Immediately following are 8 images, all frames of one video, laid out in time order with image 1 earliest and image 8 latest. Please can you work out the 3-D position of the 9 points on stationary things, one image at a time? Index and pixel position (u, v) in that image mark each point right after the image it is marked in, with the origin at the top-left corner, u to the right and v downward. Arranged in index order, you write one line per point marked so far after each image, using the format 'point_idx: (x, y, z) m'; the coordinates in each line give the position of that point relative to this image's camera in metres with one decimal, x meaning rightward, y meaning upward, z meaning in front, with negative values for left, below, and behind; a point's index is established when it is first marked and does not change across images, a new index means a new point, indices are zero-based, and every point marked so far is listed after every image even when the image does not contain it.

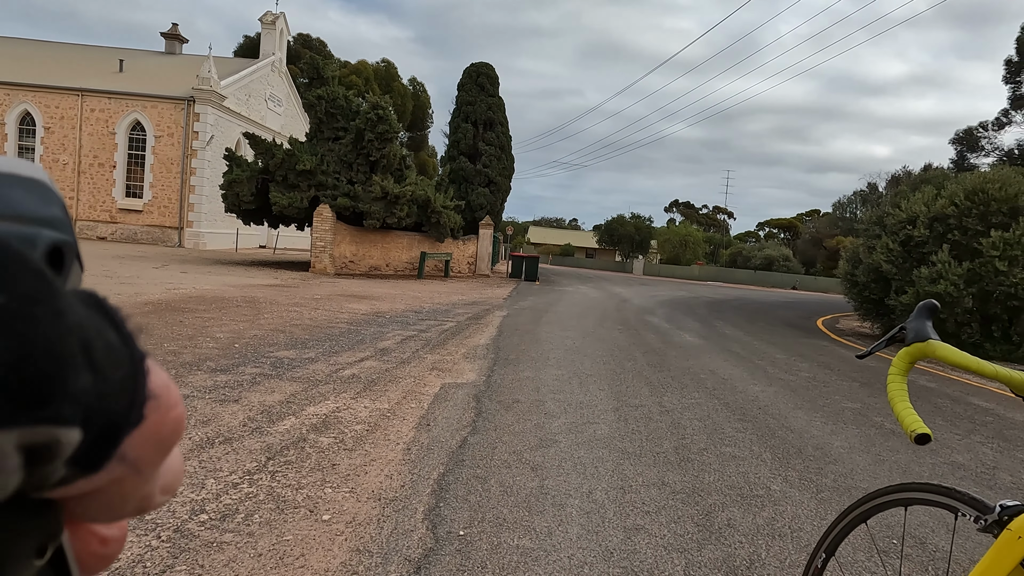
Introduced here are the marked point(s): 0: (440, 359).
0: (-0.9, -0.9, +8.3) m
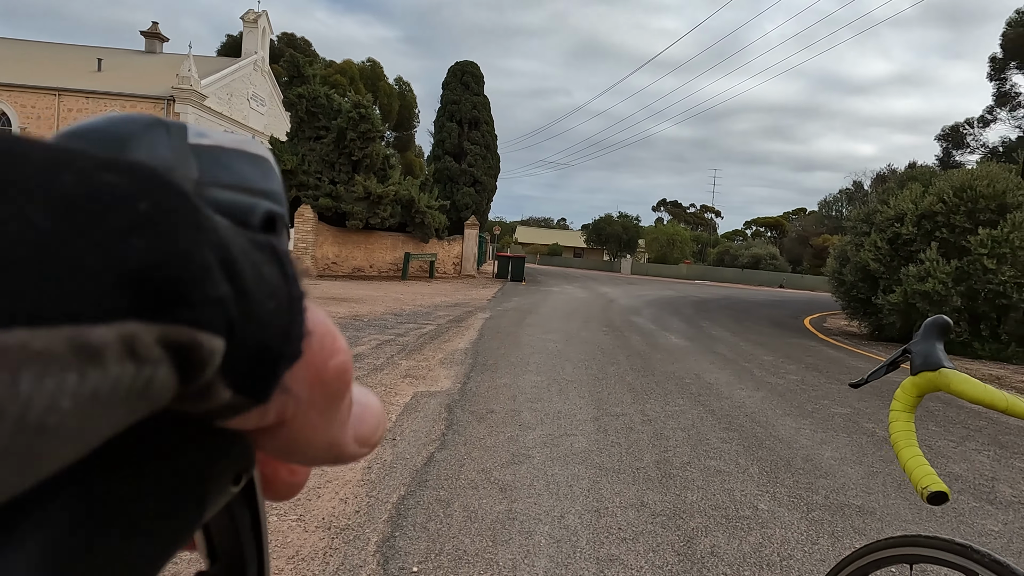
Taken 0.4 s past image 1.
0: (-1.2, -0.9, +8.0) m
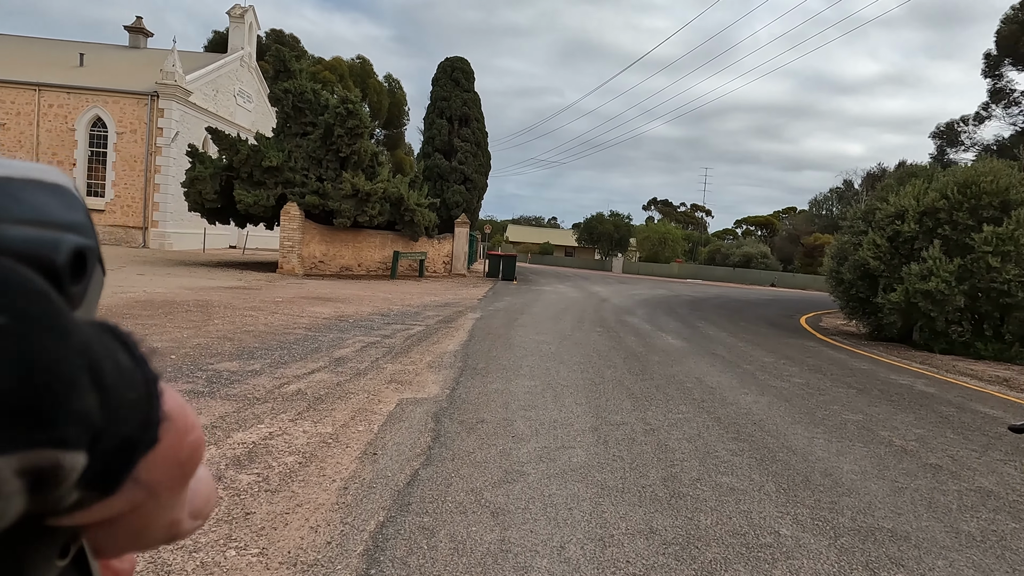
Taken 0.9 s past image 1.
0: (-1.3, -0.9, +7.5) m
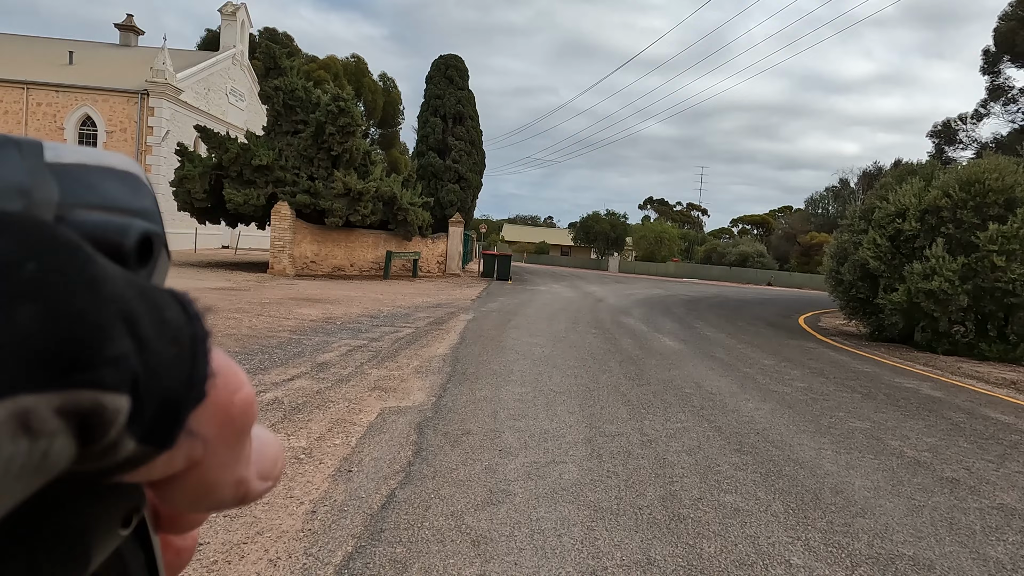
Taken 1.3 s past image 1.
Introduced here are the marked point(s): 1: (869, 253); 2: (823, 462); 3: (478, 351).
0: (-1.4, -0.9, +7.2) m
1: (+7.4, +0.7, +13.7) m
2: (+2.2, -1.2, +4.7) m
3: (-0.5, -0.9, +8.9) m
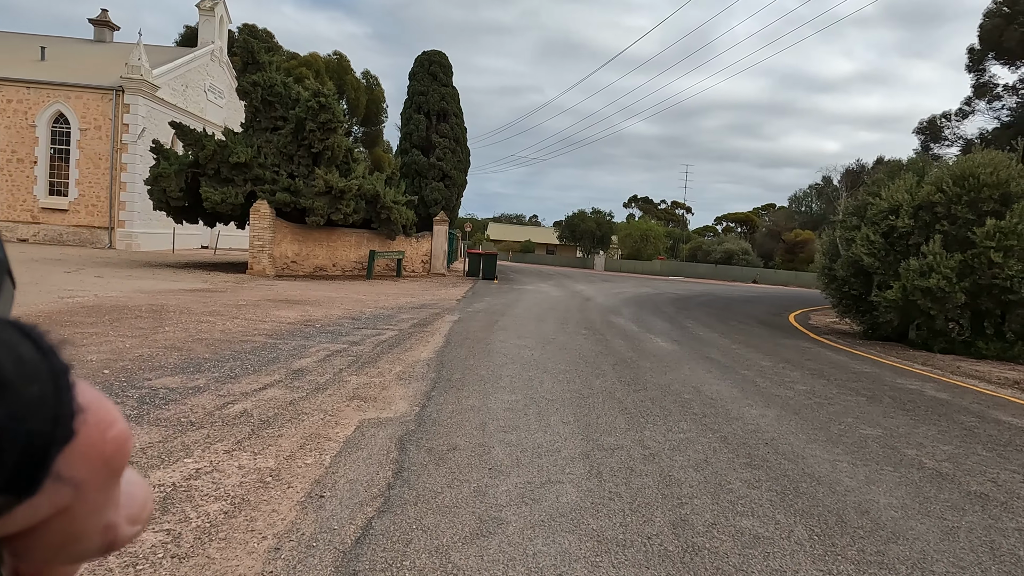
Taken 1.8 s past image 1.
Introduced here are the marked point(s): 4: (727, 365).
0: (-1.5, -1.0, +6.7) m
1: (+7.1, +0.8, +13.4) m
2: (+2.2, -1.2, +4.3) m
3: (-0.6, -0.9, +8.4) m
4: (+2.9, -1.0, +8.9) m
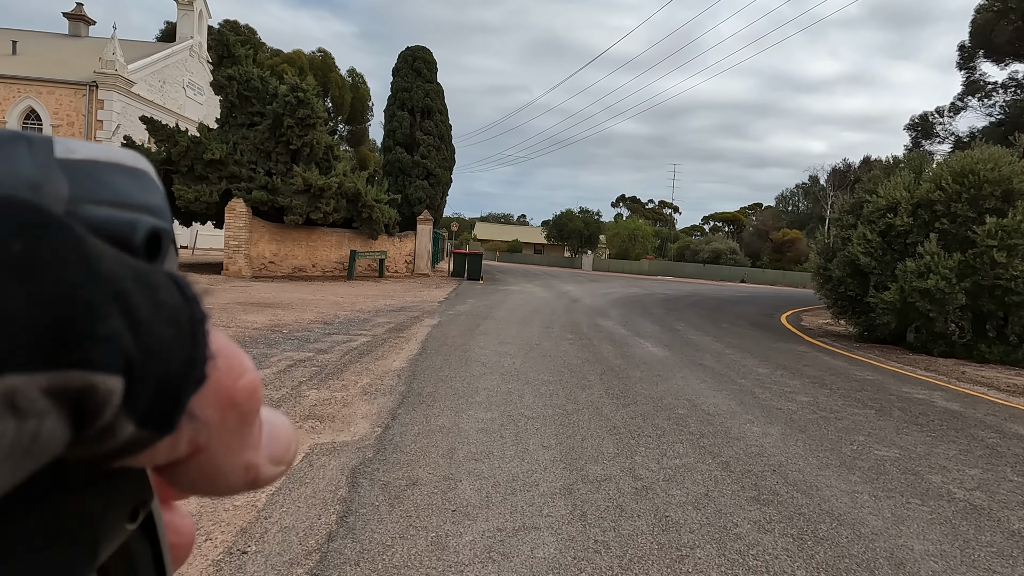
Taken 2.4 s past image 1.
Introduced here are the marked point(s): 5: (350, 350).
0: (-1.7, -1.0, +6.1) m
1: (+6.8, +0.8, +12.9) m
2: (+2.0, -1.3, +3.7) m
3: (-0.9, -0.9, +7.8) m
4: (+2.7, -1.1, +8.4) m
5: (-2.2, -0.8, +8.6) m
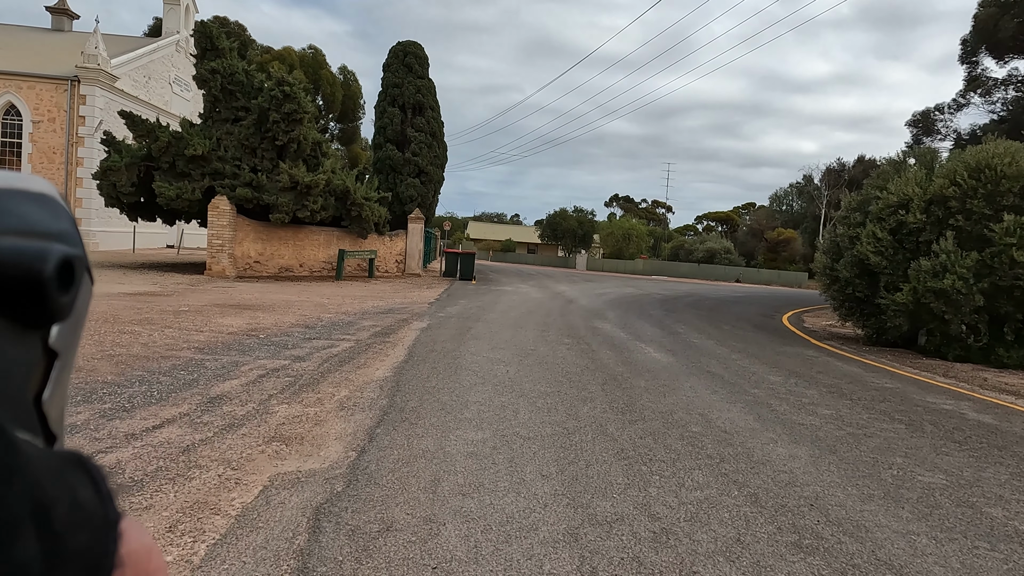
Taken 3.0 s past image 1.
0: (-1.8, -1.0, +5.4) m
1: (+6.7, +0.7, +12.3) m
2: (+2.0, -1.3, +3.1) m
3: (-0.9, -0.9, +7.1) m
4: (+2.6, -1.1, +7.7) m
5: (-2.2, -0.8, +8.0) m
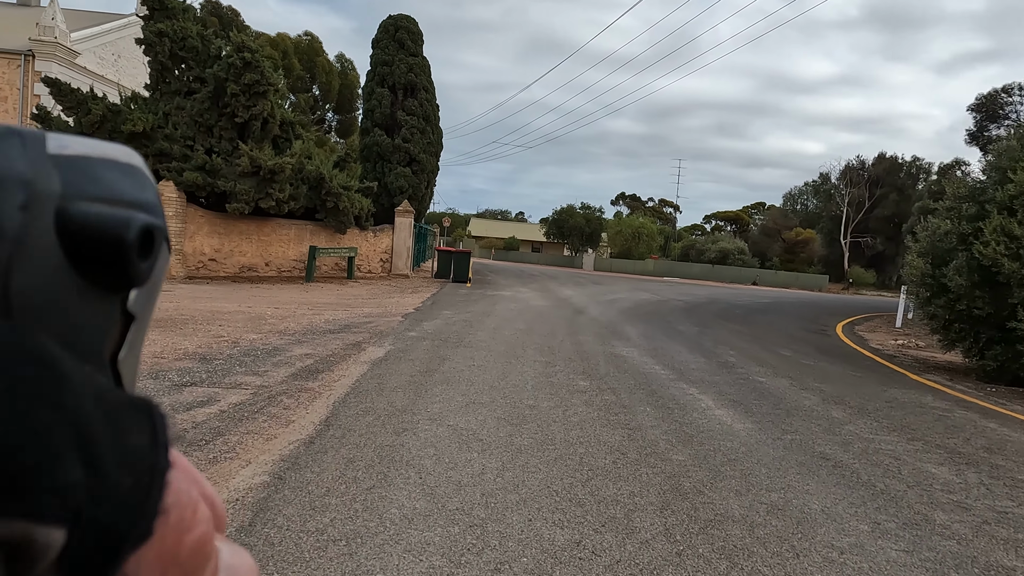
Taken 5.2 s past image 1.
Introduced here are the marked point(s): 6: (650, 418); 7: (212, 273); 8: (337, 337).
0: (-1.9, -1.2, +2.1) m
1: (+6.6, +0.5, +8.9) m
2: (+1.8, -1.5, -0.3) m
3: (-1.1, -1.1, +3.8) m
4: (+2.5, -1.3, +4.4) m
5: (-2.4, -1.0, +4.6) m
6: (+1.2, -1.1, +5.6) m
7: (-8.7, +0.4, +19.0) m
8: (-2.5, -0.7, +9.5) m
